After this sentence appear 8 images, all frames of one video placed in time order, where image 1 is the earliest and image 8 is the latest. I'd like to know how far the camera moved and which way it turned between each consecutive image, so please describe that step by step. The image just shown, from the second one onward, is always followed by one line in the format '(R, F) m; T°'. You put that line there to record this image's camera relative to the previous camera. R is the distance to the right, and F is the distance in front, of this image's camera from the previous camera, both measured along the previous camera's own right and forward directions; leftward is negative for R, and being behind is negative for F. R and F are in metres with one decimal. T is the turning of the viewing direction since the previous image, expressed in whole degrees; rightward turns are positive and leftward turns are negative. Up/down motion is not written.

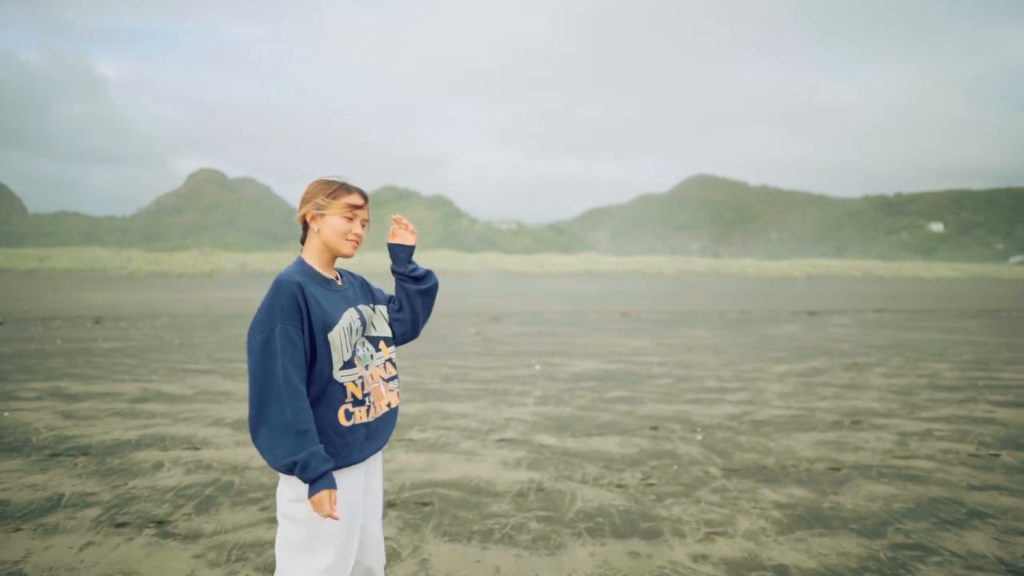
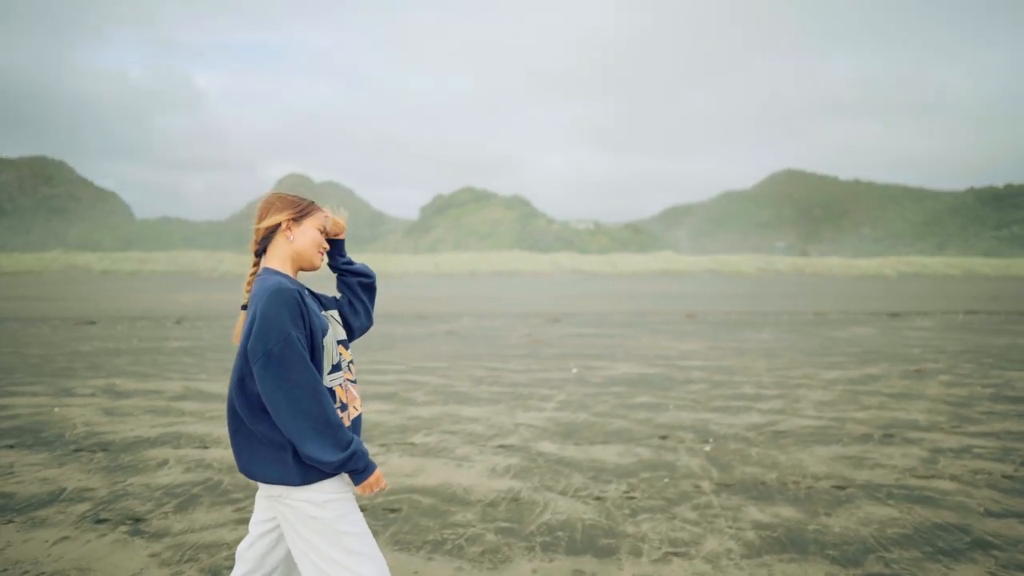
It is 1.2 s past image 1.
(+0.9, +0.2) m; -7°
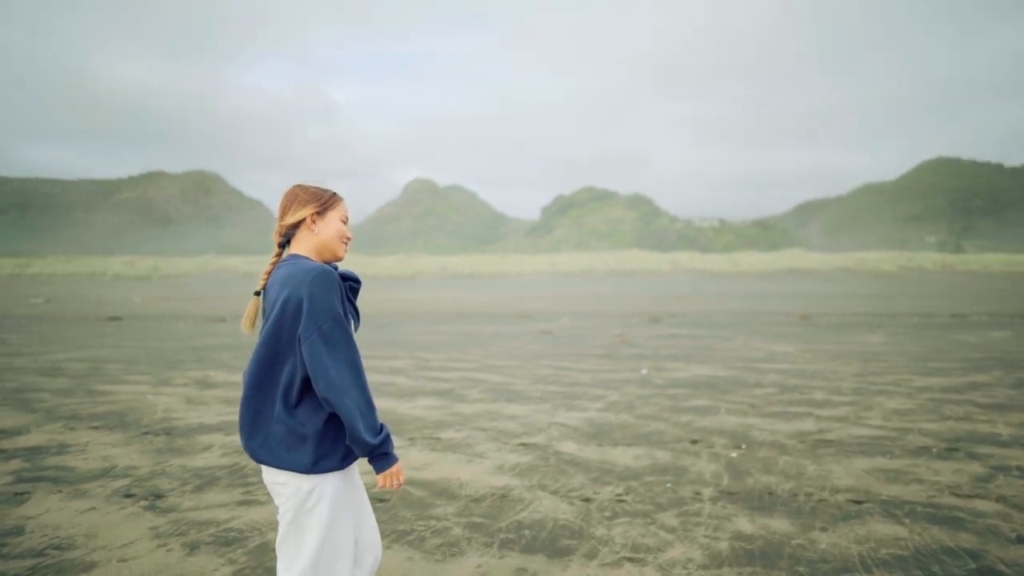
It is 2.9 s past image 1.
(+1.1, +0.1) m; -10°
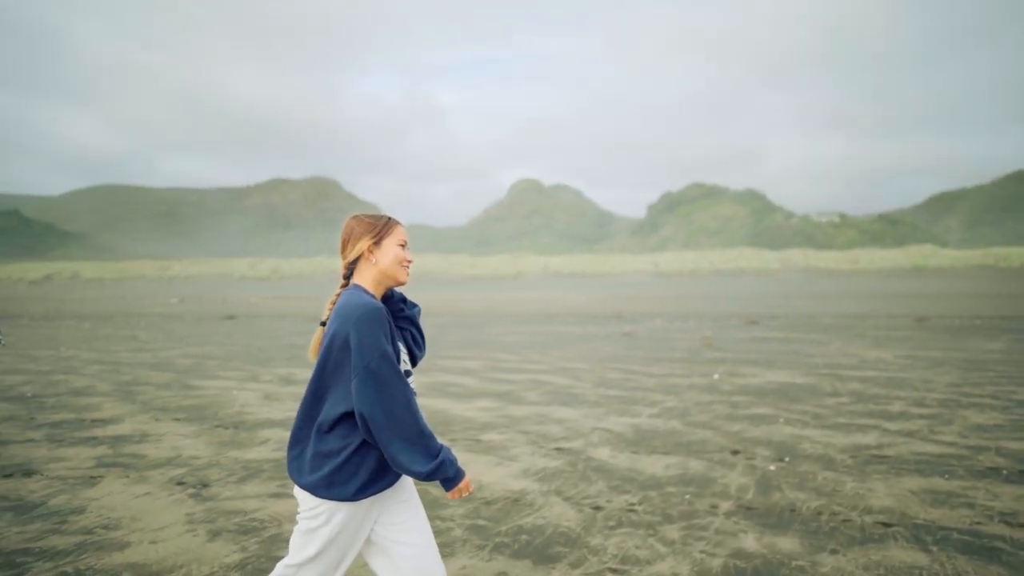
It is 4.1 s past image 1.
(+0.8, 0.0) m; -9°
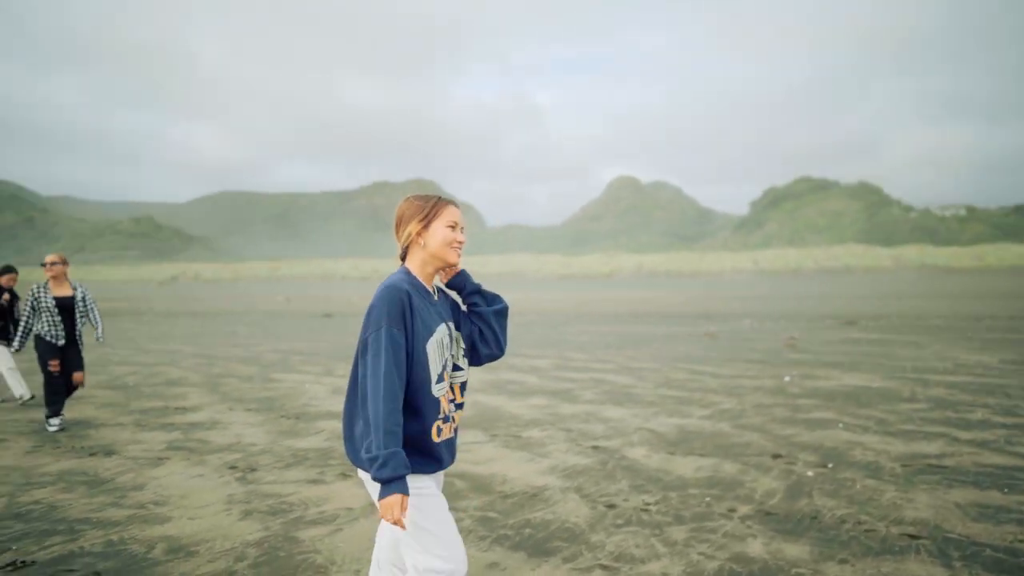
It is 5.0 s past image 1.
(+0.7, -0.1) m; -8°
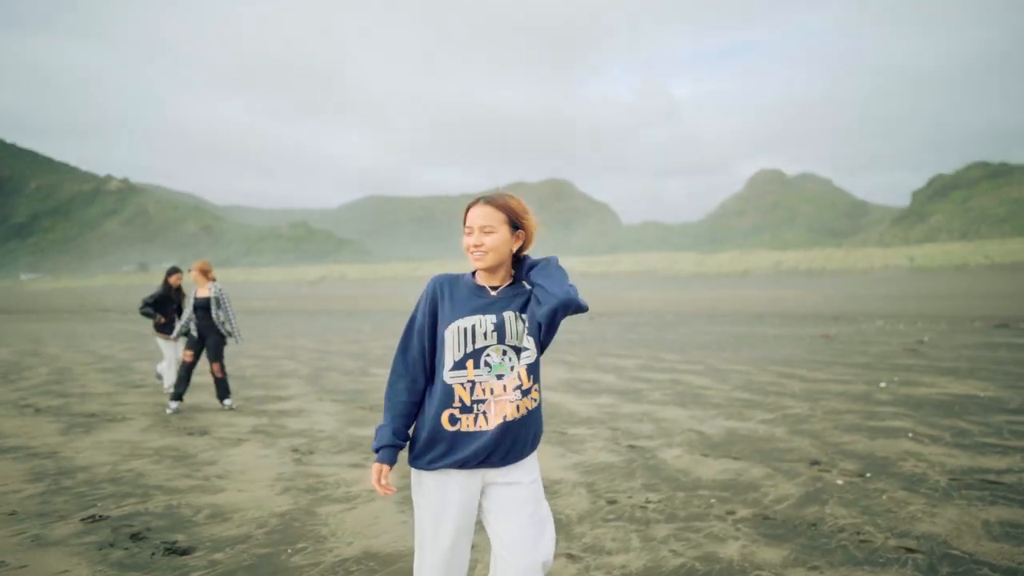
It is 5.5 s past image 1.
(+1.1, -0.2) m; -11°
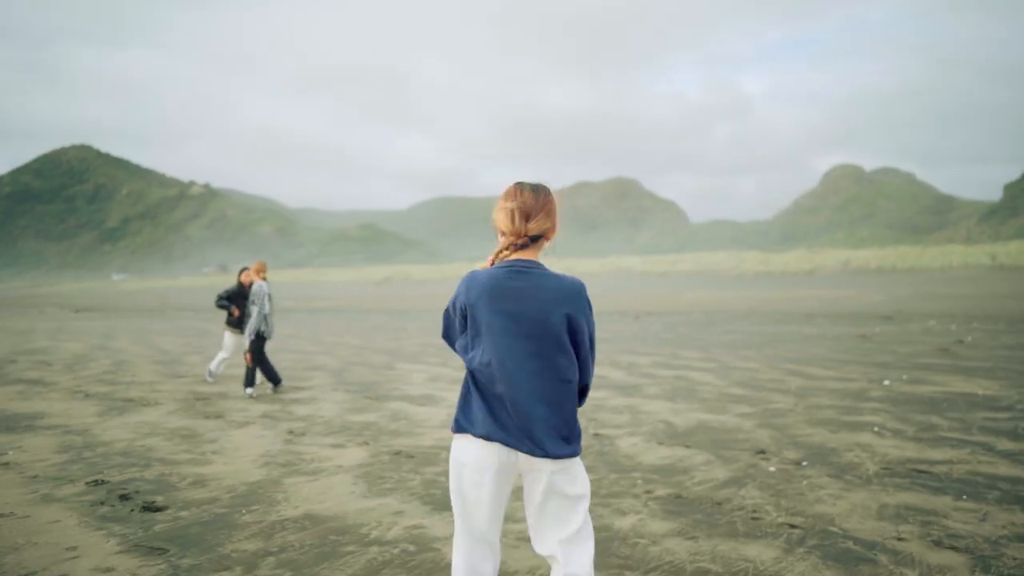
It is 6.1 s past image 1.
(+1.1, -0.5) m; -5°
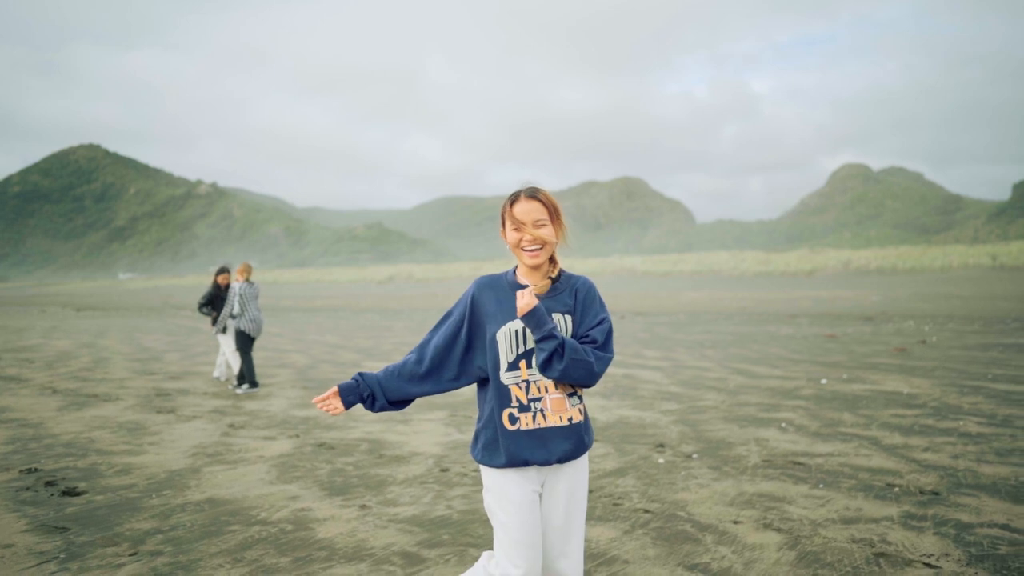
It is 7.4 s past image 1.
(+1.0, -0.4) m; -1°
